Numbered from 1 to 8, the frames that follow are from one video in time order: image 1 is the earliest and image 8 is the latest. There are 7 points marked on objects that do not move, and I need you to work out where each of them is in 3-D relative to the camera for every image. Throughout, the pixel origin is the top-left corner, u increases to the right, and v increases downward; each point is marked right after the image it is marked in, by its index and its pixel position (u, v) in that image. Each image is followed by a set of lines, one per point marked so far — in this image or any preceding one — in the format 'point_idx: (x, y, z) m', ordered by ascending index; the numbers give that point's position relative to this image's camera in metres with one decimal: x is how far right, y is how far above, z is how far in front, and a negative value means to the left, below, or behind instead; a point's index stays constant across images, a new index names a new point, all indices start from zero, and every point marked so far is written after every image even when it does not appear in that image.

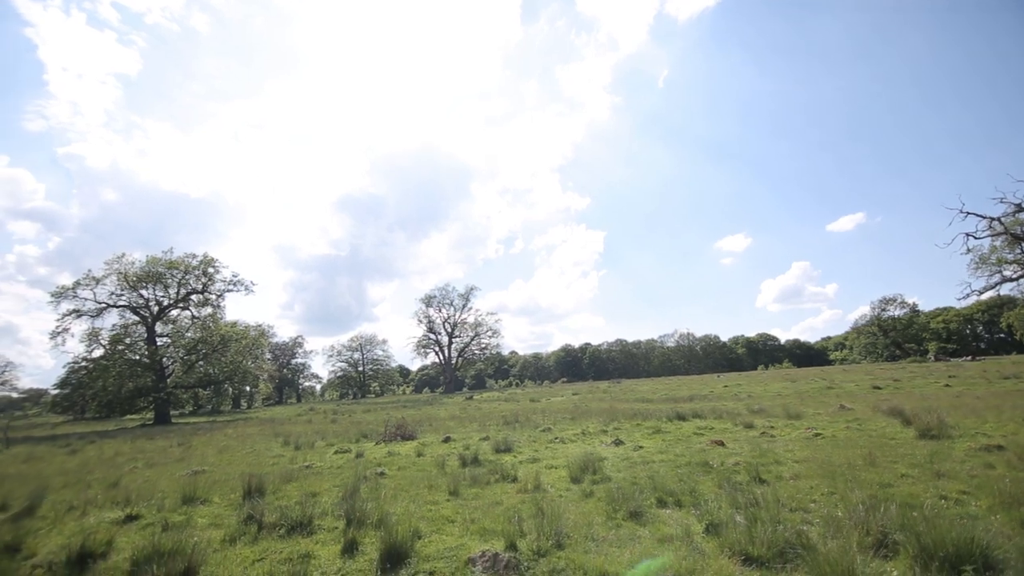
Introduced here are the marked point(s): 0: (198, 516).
0: (-6.4, -4.7, +9.8) m
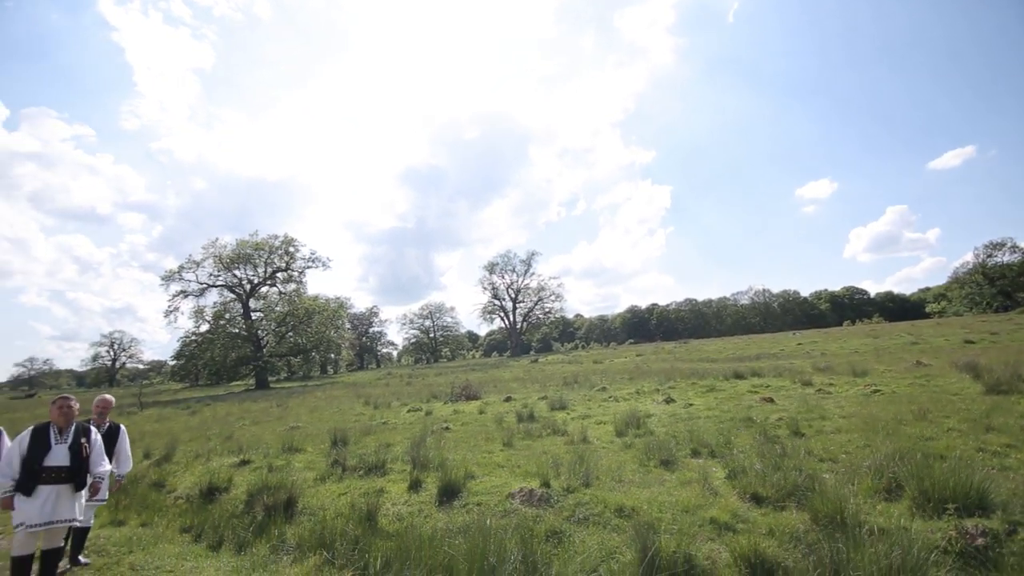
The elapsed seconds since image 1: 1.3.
0: (-5.3, -4.3, +11.8) m
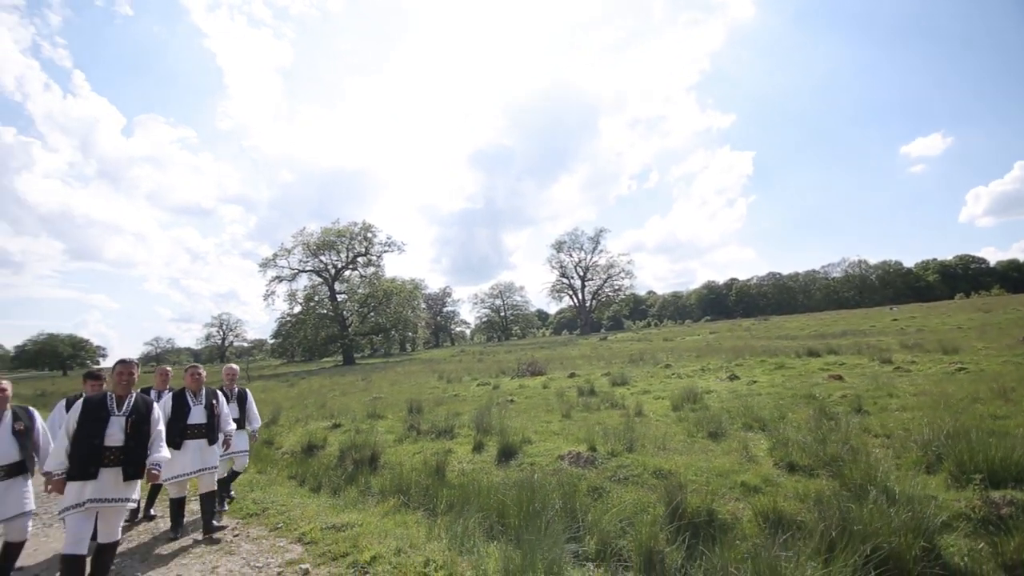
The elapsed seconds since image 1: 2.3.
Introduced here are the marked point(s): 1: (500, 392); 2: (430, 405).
0: (-3.8, -3.9, +13.5) m
1: (-0.4, -4.3, +19.7) m
2: (-2.8, -4.0, +16.3) m
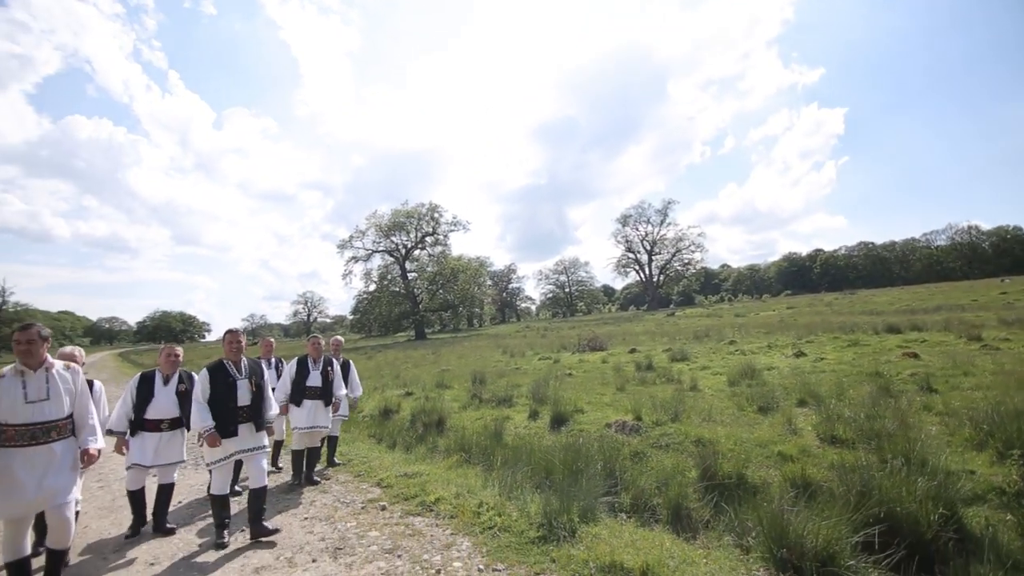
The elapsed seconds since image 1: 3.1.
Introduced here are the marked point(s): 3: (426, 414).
0: (-2.1, -3.3, +14.7) m
1: (+2.1, -3.3, +20.4) m
2: (-0.7, -3.2, +17.4) m
3: (-2.1, -3.1, +11.6) m
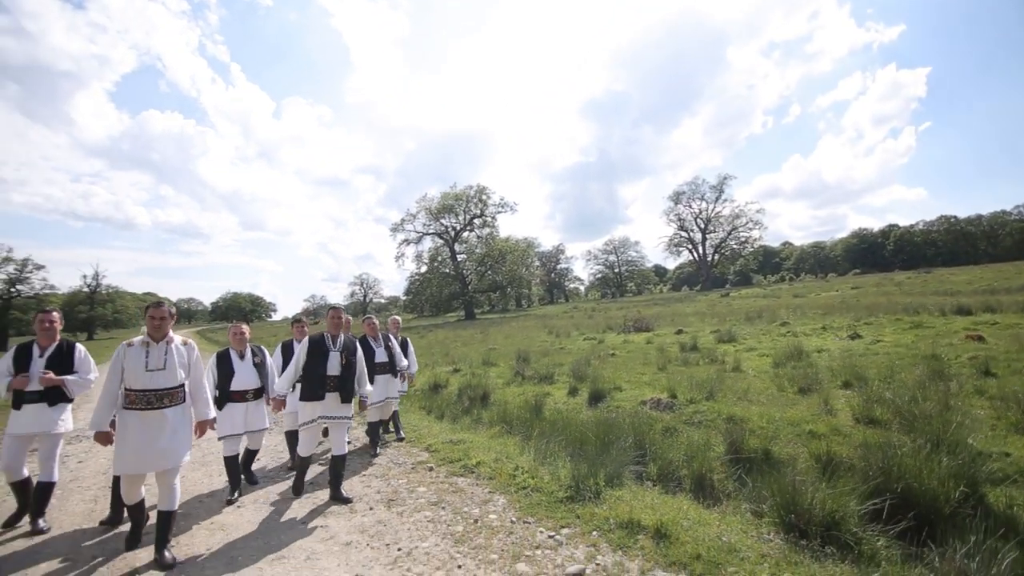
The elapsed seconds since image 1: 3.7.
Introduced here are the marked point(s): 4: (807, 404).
0: (-0.7, -2.7, +15.4) m
1: (+4.0, -2.5, +20.7) m
2: (+1.0, -2.5, +18.0) m
3: (-1.0, -2.6, +12.4) m
4: (+5.3, -2.1, +8.6) m
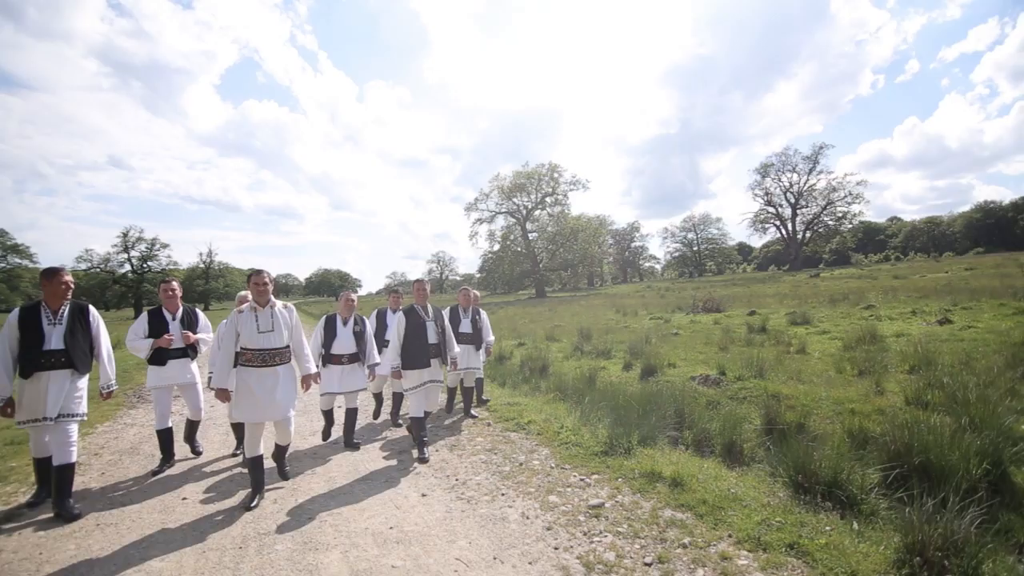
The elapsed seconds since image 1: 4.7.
0: (+1.4, -2.0, +16.3) m
1: (+6.8, -1.6, +20.8) m
2: (+3.4, -1.7, +18.6) m
3: (+0.6, -2.0, +13.3) m
4: (+6.2, -1.7, +8.6) m
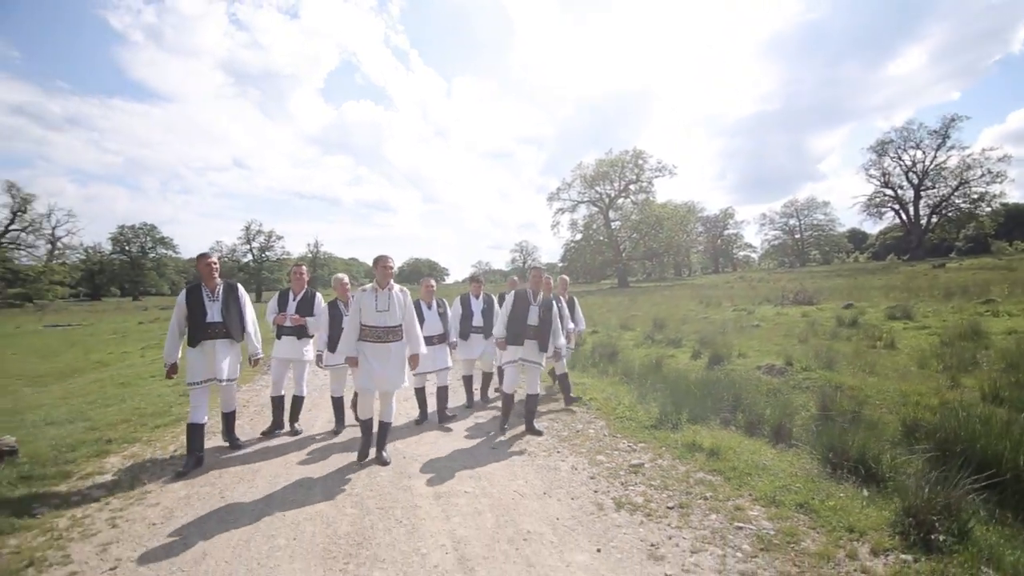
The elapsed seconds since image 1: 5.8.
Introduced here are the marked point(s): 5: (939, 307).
0: (+4.0, -1.6, +16.8) m
1: (+10.1, -1.2, +20.3) m
2: (+6.4, -1.4, +18.7) m
3: (+2.7, -1.8, +14.0) m
4: (+7.4, -1.6, +8.4) m
5: (+17.3, -0.8, +19.5) m
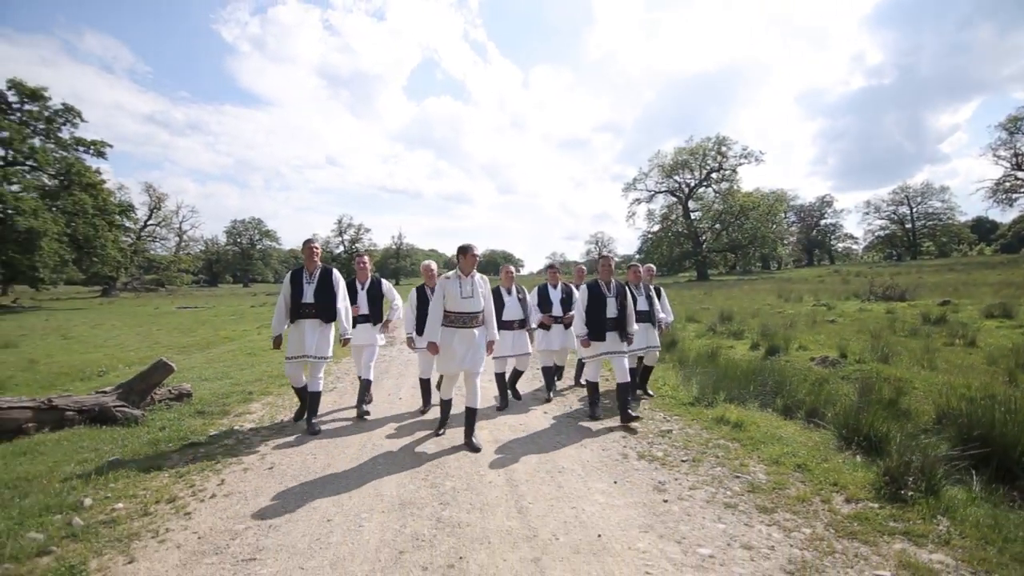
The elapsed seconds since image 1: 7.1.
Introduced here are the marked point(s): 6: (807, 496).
0: (+6.3, -1.4, +17.2) m
1: (+13.0, -1.0, +19.6) m
2: (+9.0, -1.1, +18.6) m
3: (+4.6, -1.5, +14.6) m
4: (+8.4, -1.5, +8.3) m
5: (+19.9, -0.7, +17.8) m
6: (+2.7, -1.9, +4.4) m
